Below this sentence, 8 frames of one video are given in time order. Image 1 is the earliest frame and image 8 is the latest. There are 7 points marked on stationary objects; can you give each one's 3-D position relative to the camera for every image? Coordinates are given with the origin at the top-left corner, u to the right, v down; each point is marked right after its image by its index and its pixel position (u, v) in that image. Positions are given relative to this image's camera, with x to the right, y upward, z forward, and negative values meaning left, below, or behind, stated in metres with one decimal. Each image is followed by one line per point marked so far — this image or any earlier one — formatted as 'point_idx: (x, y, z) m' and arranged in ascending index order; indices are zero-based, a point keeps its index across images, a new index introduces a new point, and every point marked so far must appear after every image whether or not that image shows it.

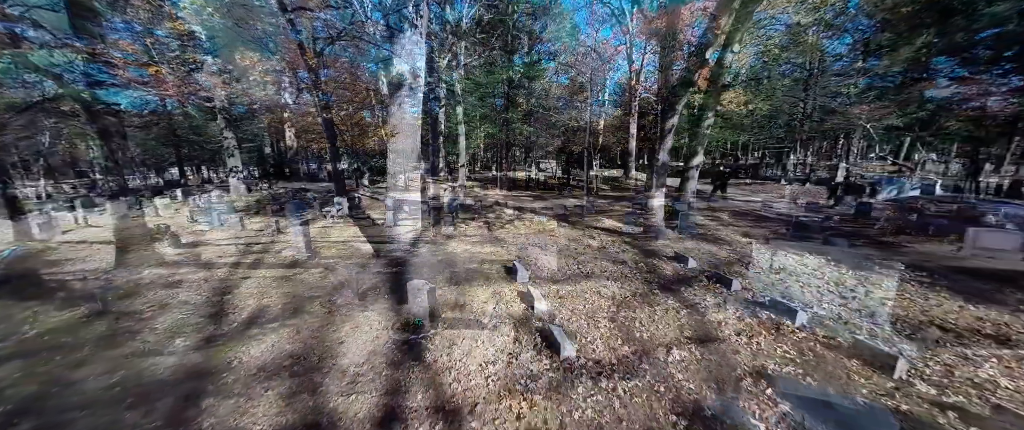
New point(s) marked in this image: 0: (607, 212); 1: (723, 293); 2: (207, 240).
0: (+2.9, +0.1, +9.0) m
1: (+3.1, -1.1, +4.3) m
2: (-7.6, -0.6, +7.4) m
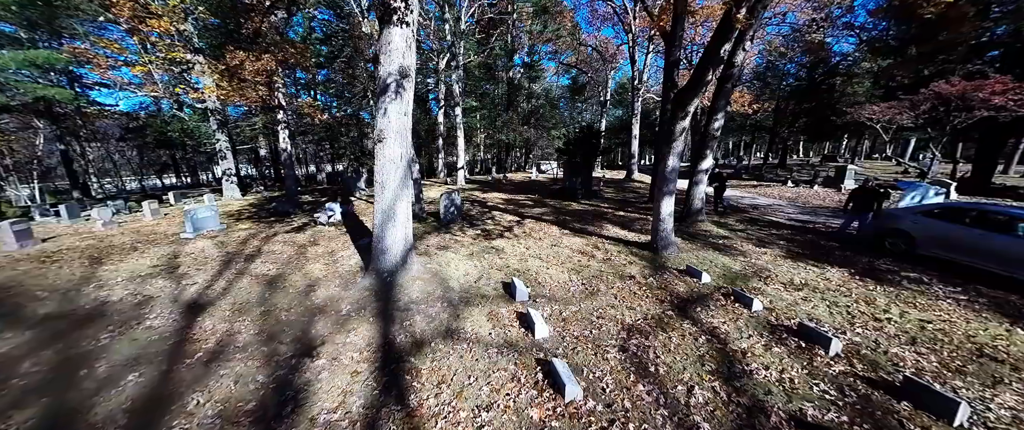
0: (+2.9, -0.1, +8.6) m
1: (+3.1, -1.3, +3.9) m
2: (-7.7, -0.8, +7.0) m
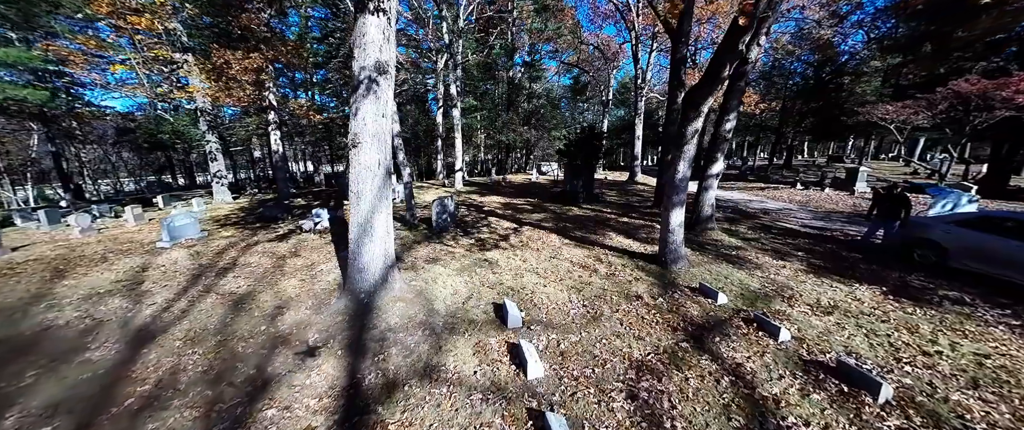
0: (+2.8, -0.3, +8.1) m
1: (+2.9, -1.5, +3.4) m
2: (-7.8, -1.0, +6.5) m
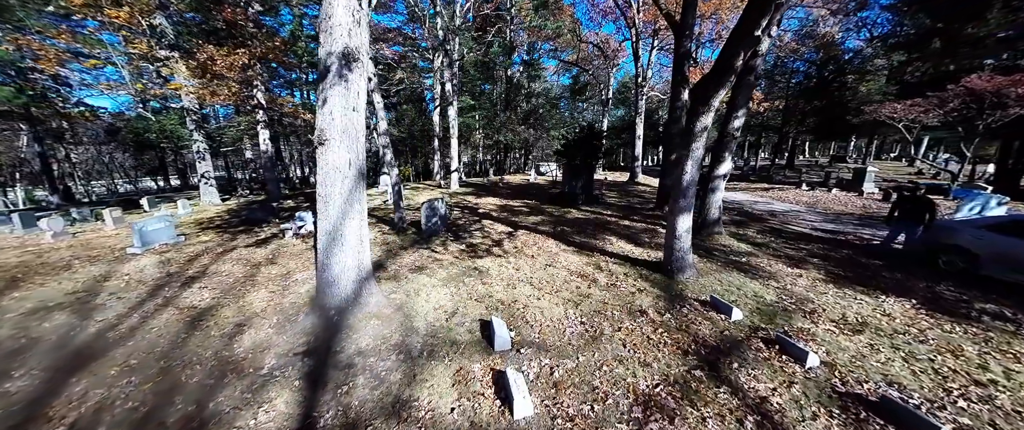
0: (+2.6, -0.4, +7.6) m
1: (+2.8, -1.6, +2.9) m
2: (-7.9, -1.1, +6.1) m
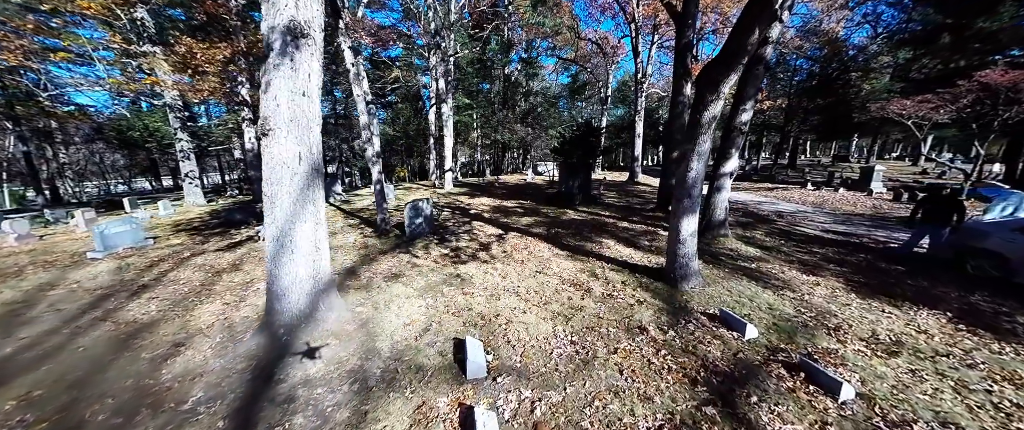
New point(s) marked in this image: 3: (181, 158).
0: (+2.4, -0.4, +7.1) m
1: (+2.6, -1.6, +2.4) m
2: (-8.1, -1.1, +5.6) m
3: (-15.5, +2.7, +13.9) m
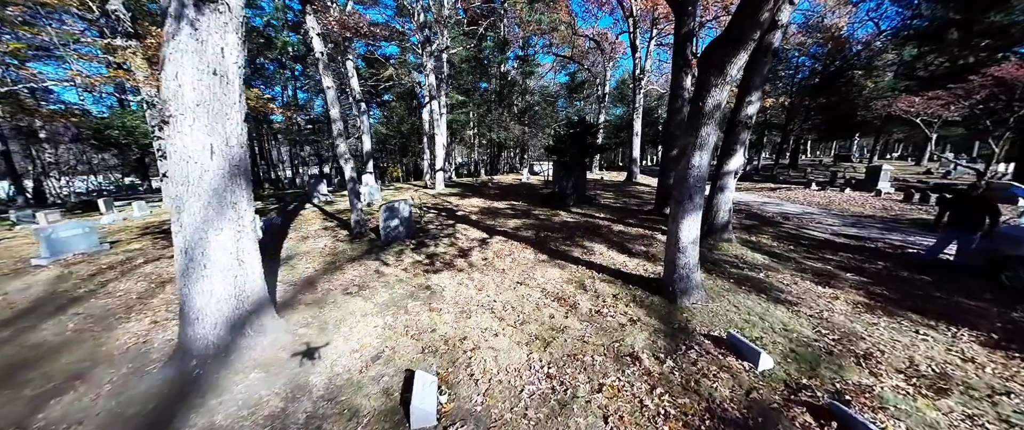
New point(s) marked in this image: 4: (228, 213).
0: (+2.1, -0.5, +6.6) m
1: (+2.2, -1.6, +1.8) m
2: (-8.5, -1.2, +5.0) m
3: (-15.9, +2.6, +13.4) m
4: (-2.5, 0.0, +2.6) m
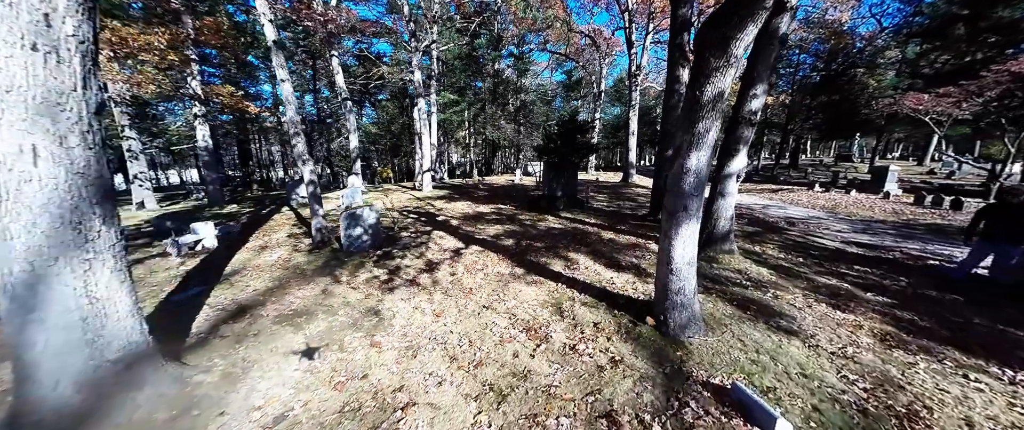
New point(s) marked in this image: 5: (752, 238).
0: (+1.6, -0.6, +5.9) m
1: (+1.8, -1.8, +1.2) m
2: (-8.9, -1.4, +4.3) m
3: (-16.3, +2.4, +12.7) m
4: (-2.9, -0.1, +2.0) m
5: (+5.4, -0.5, +6.7) m
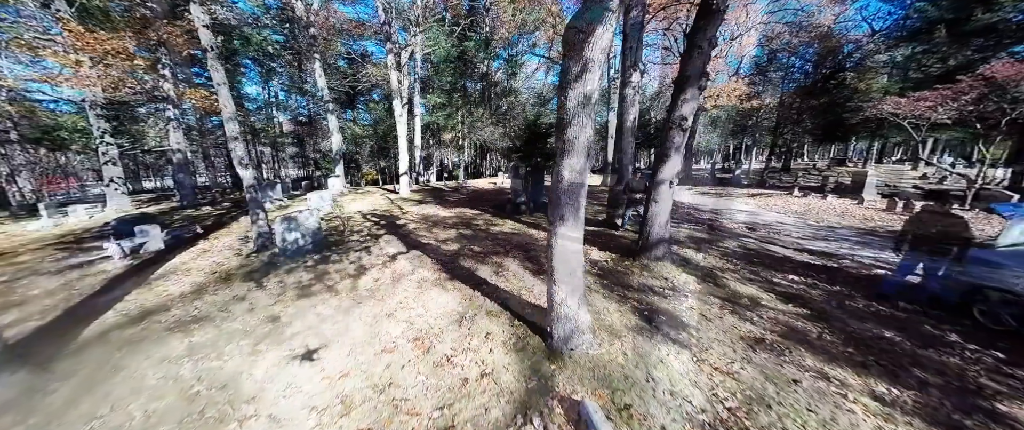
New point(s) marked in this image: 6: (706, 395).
0: (+0.5, -0.7, +5.8) m
1: (+0.6, -1.9, +1.1) m
2: (-10.1, -1.4, +4.3) m
3: (-17.4, +2.4, +12.7) m
4: (-4.1, -0.2, +1.9) m
5: (+4.2, -0.6, +6.6) m
6: (+1.6, -1.5, +2.5) m
